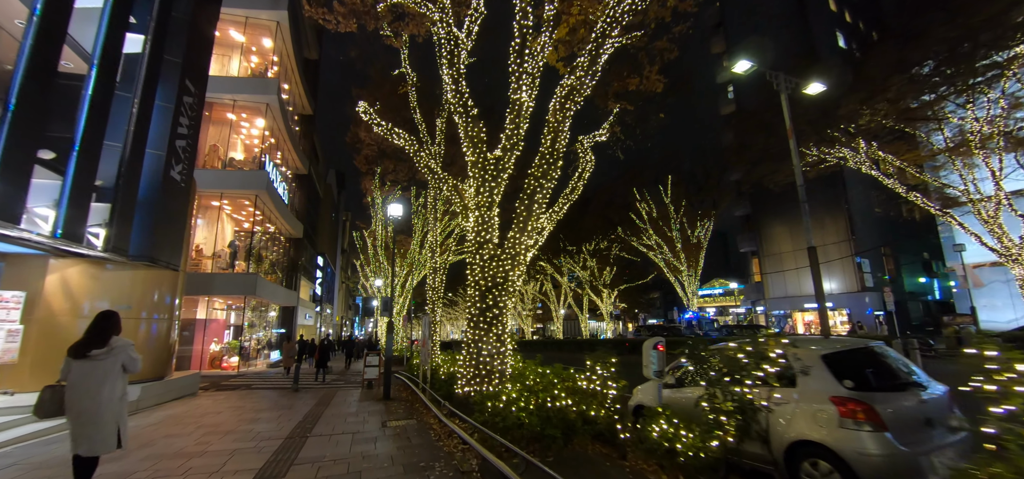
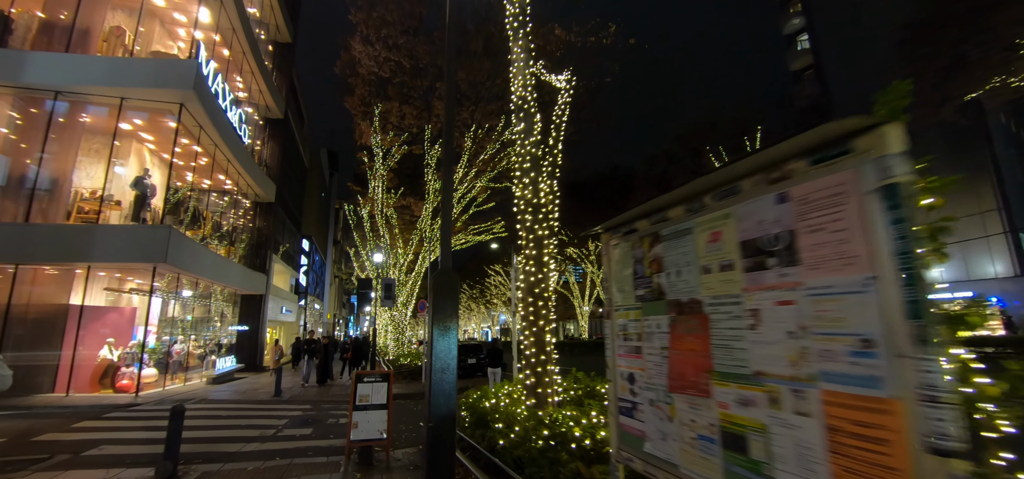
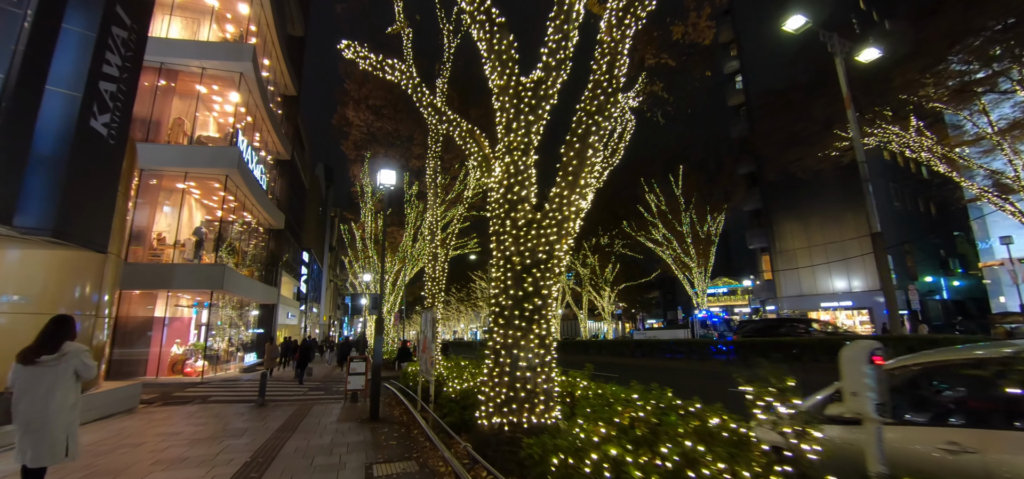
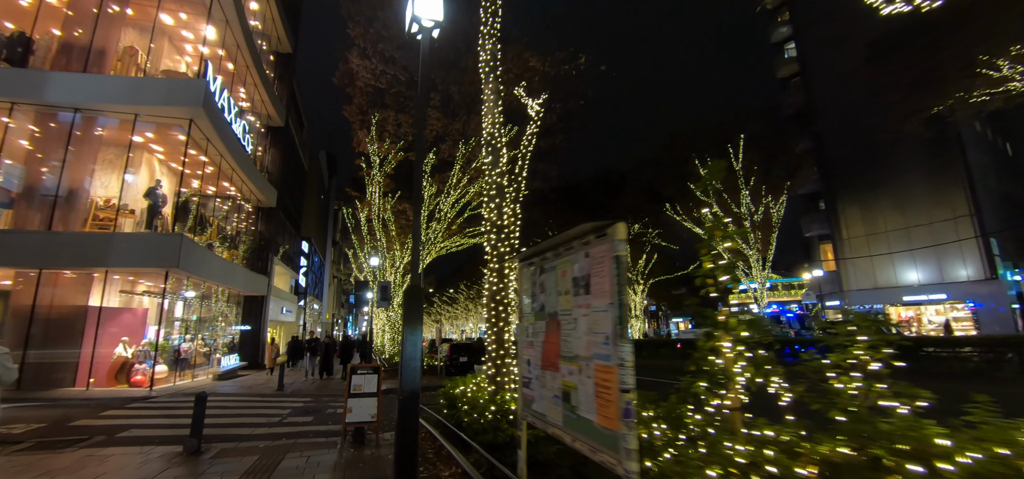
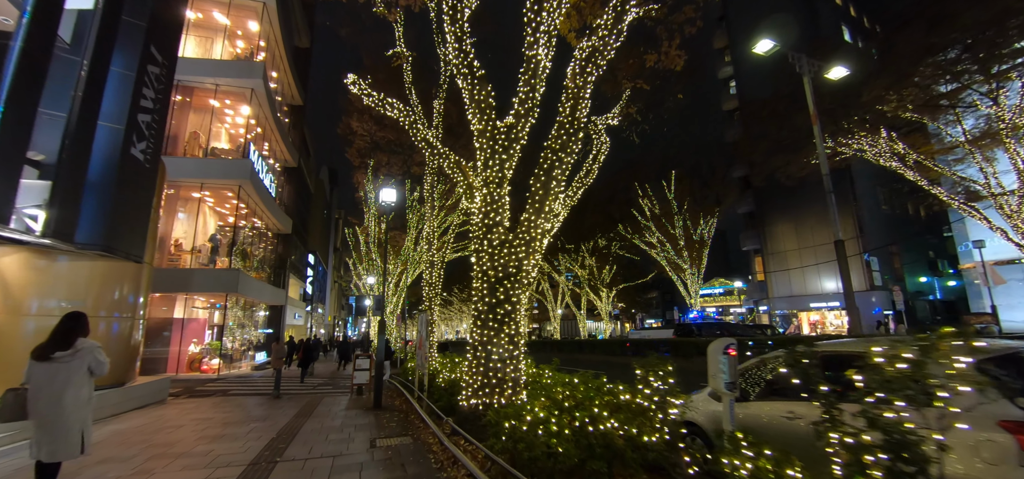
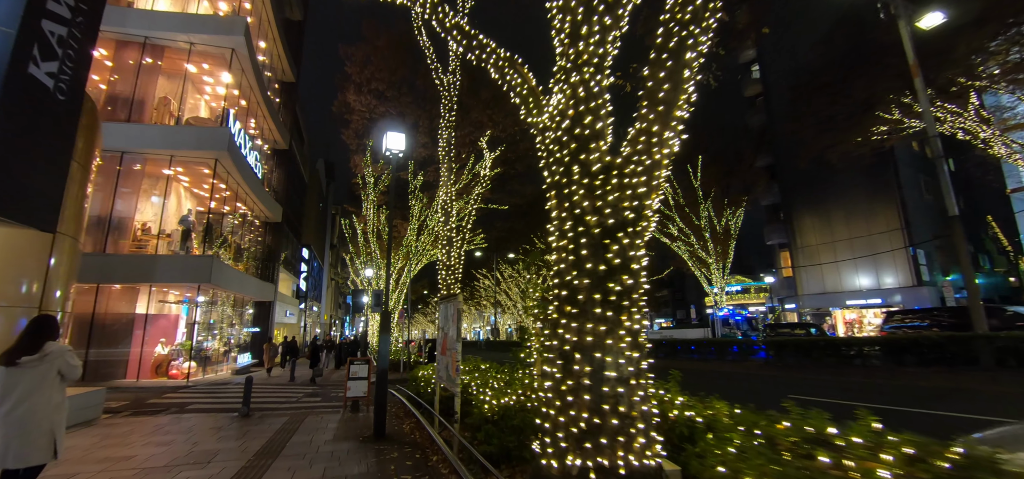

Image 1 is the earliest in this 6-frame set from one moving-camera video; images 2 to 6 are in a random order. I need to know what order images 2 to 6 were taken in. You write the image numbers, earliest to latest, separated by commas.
5, 3, 6, 4, 2
